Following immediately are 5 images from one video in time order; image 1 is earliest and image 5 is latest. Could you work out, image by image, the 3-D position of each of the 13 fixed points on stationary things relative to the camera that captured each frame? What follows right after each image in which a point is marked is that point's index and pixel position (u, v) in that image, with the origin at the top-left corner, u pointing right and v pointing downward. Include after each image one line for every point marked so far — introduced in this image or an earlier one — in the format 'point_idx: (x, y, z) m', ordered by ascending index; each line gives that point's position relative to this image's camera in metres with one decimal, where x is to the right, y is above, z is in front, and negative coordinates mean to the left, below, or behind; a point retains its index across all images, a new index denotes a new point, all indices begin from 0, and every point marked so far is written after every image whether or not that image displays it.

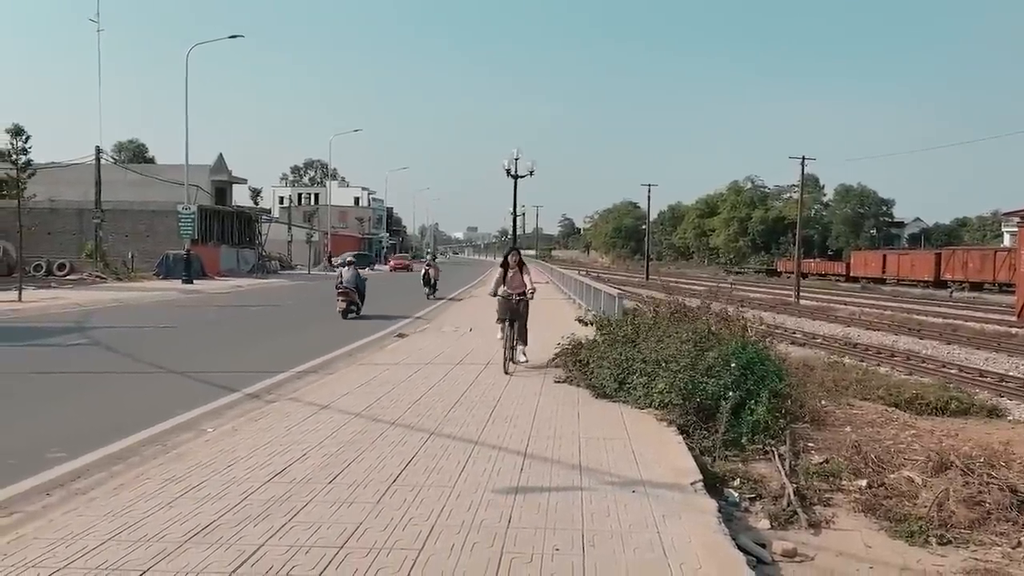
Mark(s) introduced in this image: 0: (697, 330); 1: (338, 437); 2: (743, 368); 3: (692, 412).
0: (+2.1, -0.6, +10.4) m
1: (-1.5, -1.3, +7.6) m
2: (+2.4, -0.9, +9.3) m
3: (+1.7, -1.2, +8.6) m
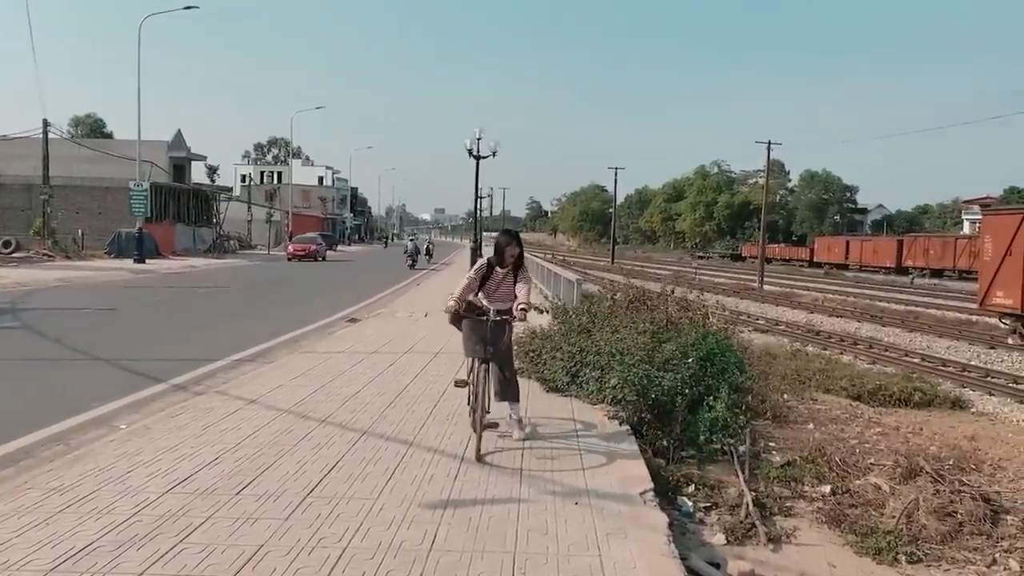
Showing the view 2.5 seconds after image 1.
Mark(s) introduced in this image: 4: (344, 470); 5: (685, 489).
0: (+1.5, -0.4, +9.9) m
1: (-2.0, -1.2, +7.0) m
2: (+1.8, -0.8, +8.7) m
3: (+1.2, -1.1, +8.0) m
4: (-1.1, -1.2, +6.1) m
5: (+1.3, -1.5, +6.5) m
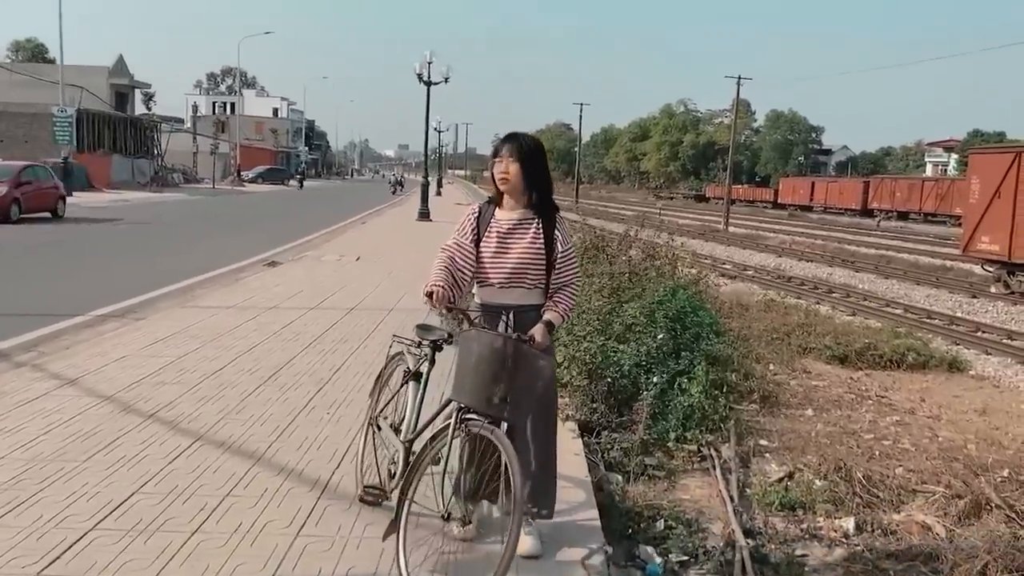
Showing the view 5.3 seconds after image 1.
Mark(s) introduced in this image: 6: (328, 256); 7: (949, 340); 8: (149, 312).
0: (+0.9, 0.0, +7.8) m
1: (-2.5, -0.9, +4.8) m
2: (+1.2, -0.4, +6.7) m
3: (+0.6, -0.7, +6.0) m
4: (-1.7, -1.0, +4.0) m
5: (+0.7, -1.2, +4.5) m
6: (-3.4, +0.6, +16.6) m
7: (+7.6, -0.9, +15.6) m
8: (-4.0, -0.3, +10.0) m
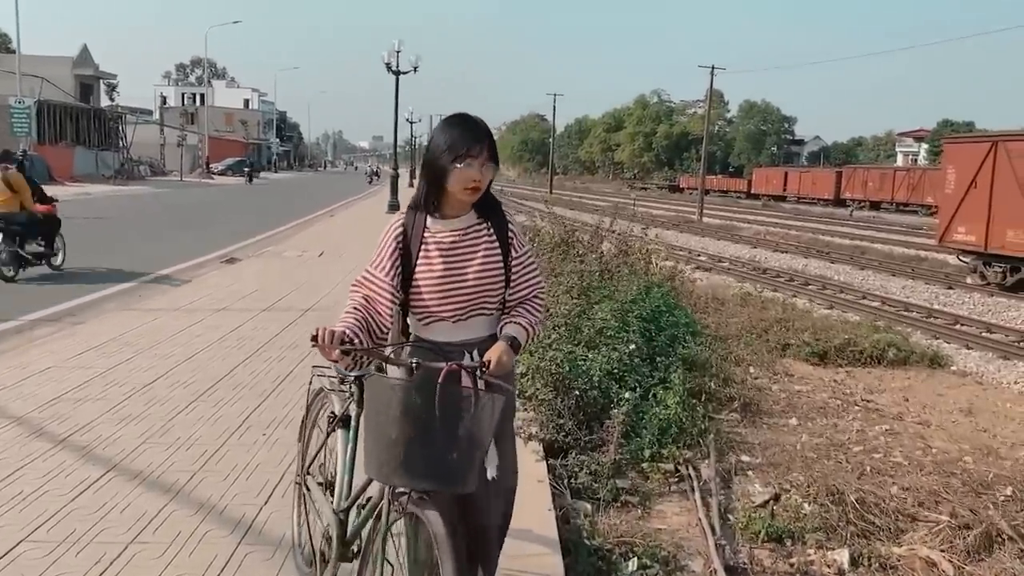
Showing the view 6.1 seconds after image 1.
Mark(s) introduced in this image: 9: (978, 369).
0: (+0.6, 0.0, +7.3) m
1: (-2.8, -0.9, +4.2) m
2: (+0.9, -0.4, +6.2) m
3: (+0.4, -0.8, +5.5) m
4: (-1.9, -1.1, +3.4) m
5: (+0.5, -1.2, +4.0) m
6: (-4.0, +0.6, +15.9) m
7: (+7.1, -0.8, +15.3) m
8: (-4.4, -0.3, +9.3) m
9: (+6.5, -1.1, +12.6) m
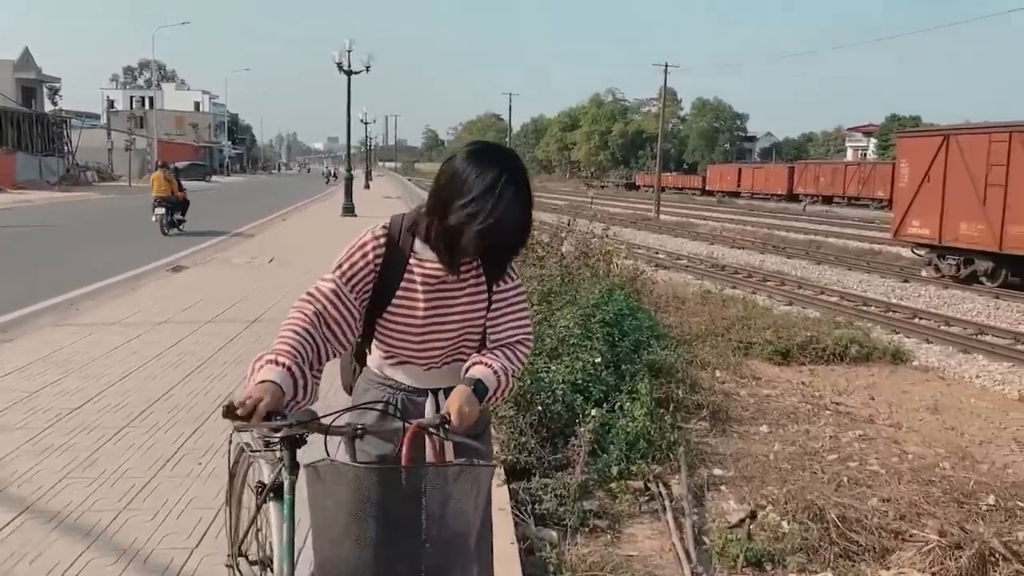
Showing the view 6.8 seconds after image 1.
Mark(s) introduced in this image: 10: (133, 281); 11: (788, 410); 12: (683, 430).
0: (+0.2, 0.0, +6.9) m
1: (-2.9, -1.0, +3.7) m
2: (+0.6, -0.4, +5.8) m
3: (+0.1, -0.8, +5.1) m
4: (-2.0, -1.1, +2.9) m
5: (+0.3, -1.3, +3.6) m
6: (-4.7, +0.5, +15.4) m
7: (+6.4, -0.7, +15.2) m
8: (-4.8, -0.4, +8.8) m
9: (+6.0, -1.1, +12.5) m
10: (-5.5, +0.1, +12.9) m
11: (+2.1, -0.9, +6.9) m
12: (+1.1, -0.9, +5.9) m
